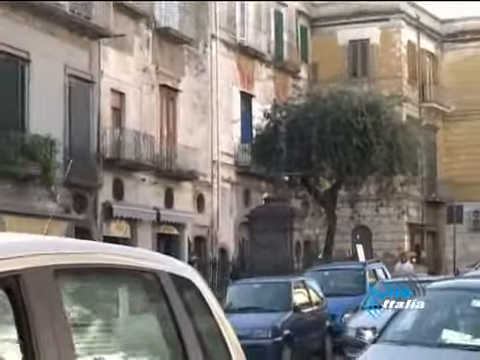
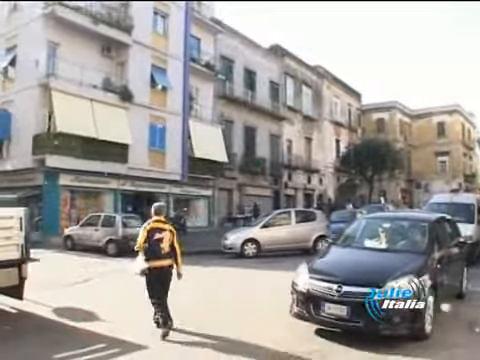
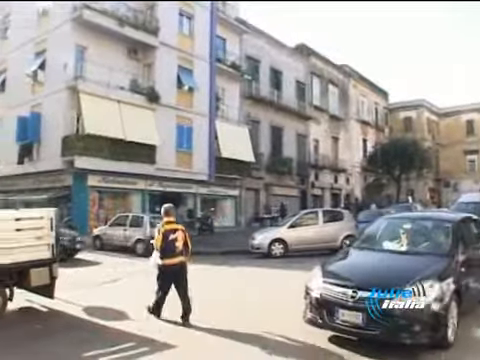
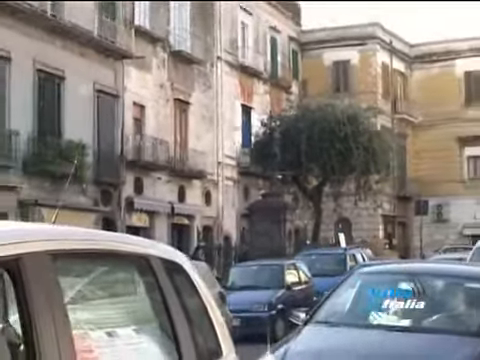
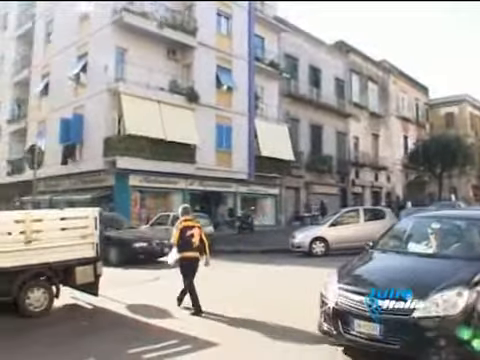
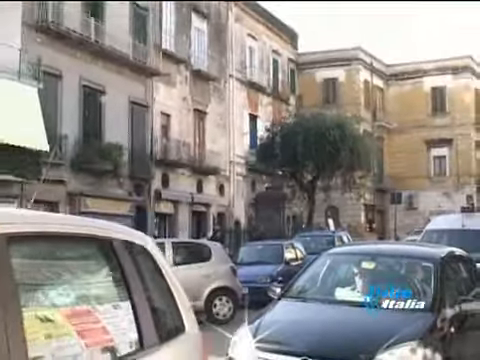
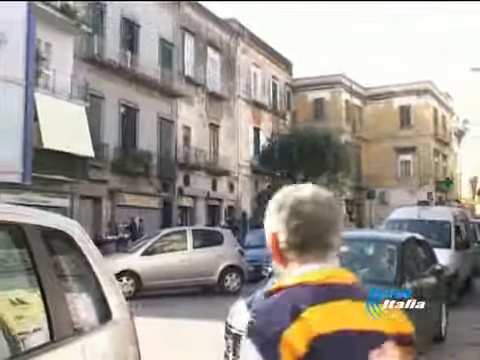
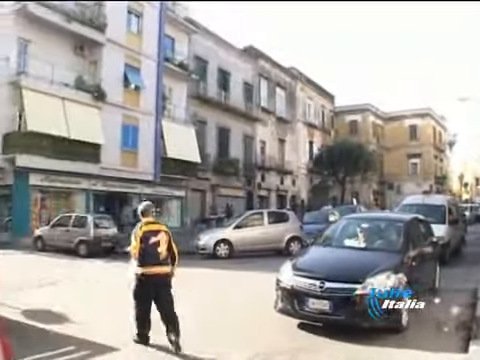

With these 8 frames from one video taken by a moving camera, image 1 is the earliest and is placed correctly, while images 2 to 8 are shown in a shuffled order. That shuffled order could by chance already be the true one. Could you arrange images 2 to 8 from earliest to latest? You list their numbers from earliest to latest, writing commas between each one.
4, 6, 7, 8, 2, 3, 5
